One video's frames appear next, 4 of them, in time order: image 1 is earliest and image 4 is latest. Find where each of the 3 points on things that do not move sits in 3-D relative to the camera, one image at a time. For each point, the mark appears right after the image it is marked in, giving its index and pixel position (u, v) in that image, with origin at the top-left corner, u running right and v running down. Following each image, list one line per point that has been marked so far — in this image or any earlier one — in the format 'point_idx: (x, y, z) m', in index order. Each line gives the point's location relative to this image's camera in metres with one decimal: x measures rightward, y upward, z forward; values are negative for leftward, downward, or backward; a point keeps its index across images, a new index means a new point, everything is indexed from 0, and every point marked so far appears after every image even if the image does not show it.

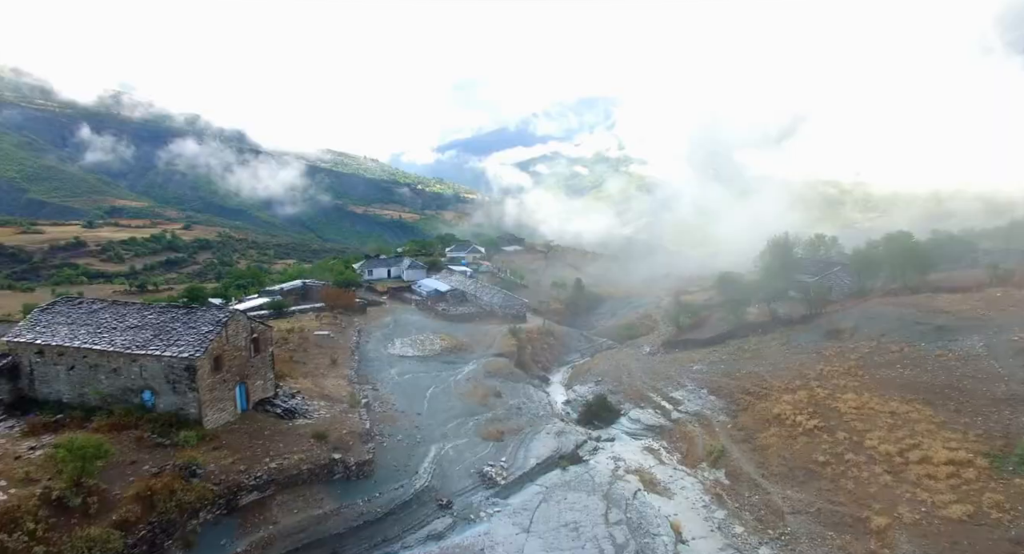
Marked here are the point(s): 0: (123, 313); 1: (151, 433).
0: (-13.9, -1.3, +19.6) m
1: (-11.1, -4.8, +16.9) m
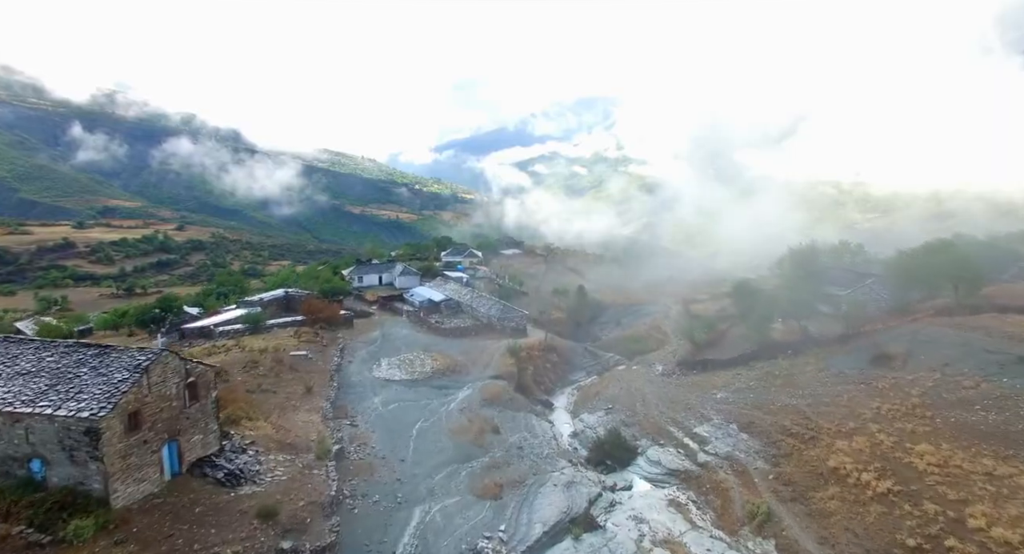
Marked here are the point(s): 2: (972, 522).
0: (-13.8, -2.2, +15.4) m
1: (-11.1, -5.7, +12.7) m
2: (+13.6, -7.2, +16.5) m
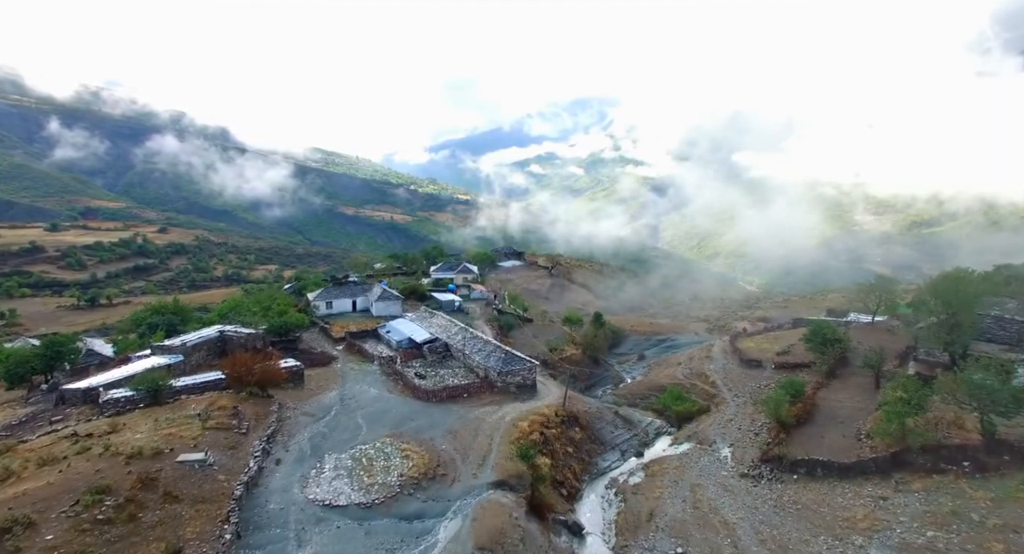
0: (-13.2, -4.7, +2.6) m
1: (-10.5, -8.2, -0.1) m
2: (+14.2, -9.9, +3.9) m
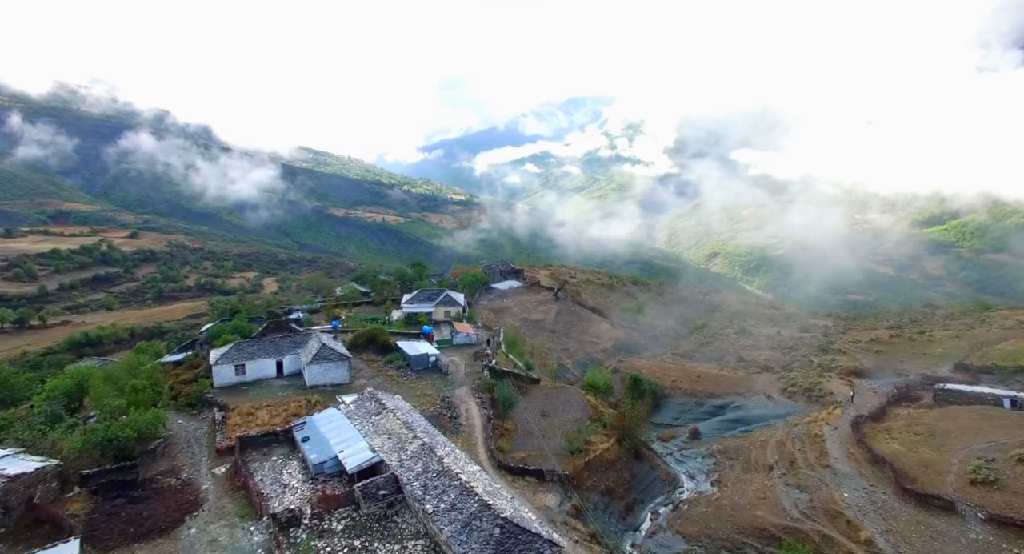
0: (-12.9, -8.4, -16.5) m
1: (-10.1, -11.9, -19.1) m
2: (+14.6, -13.3, -14.9) m
